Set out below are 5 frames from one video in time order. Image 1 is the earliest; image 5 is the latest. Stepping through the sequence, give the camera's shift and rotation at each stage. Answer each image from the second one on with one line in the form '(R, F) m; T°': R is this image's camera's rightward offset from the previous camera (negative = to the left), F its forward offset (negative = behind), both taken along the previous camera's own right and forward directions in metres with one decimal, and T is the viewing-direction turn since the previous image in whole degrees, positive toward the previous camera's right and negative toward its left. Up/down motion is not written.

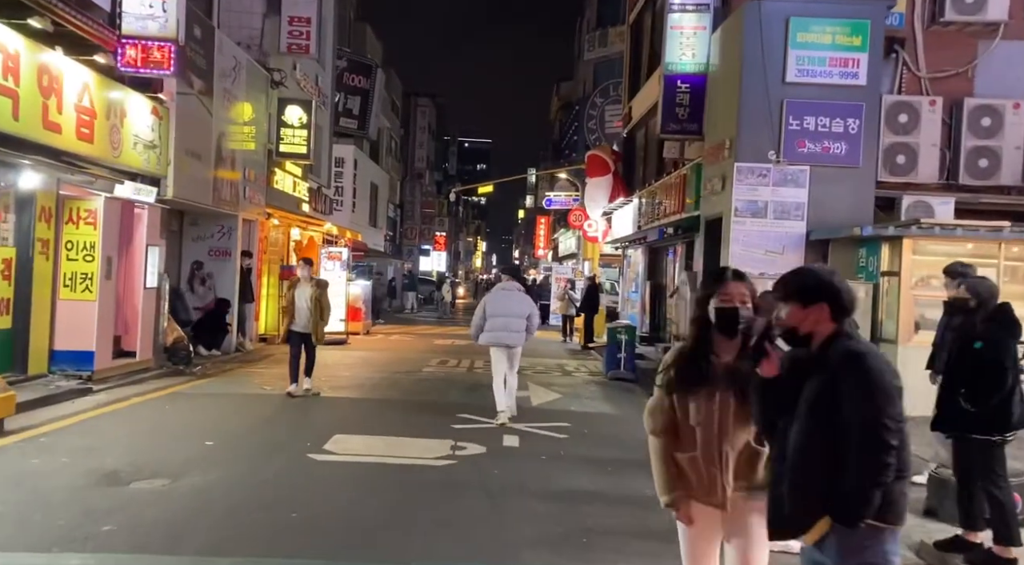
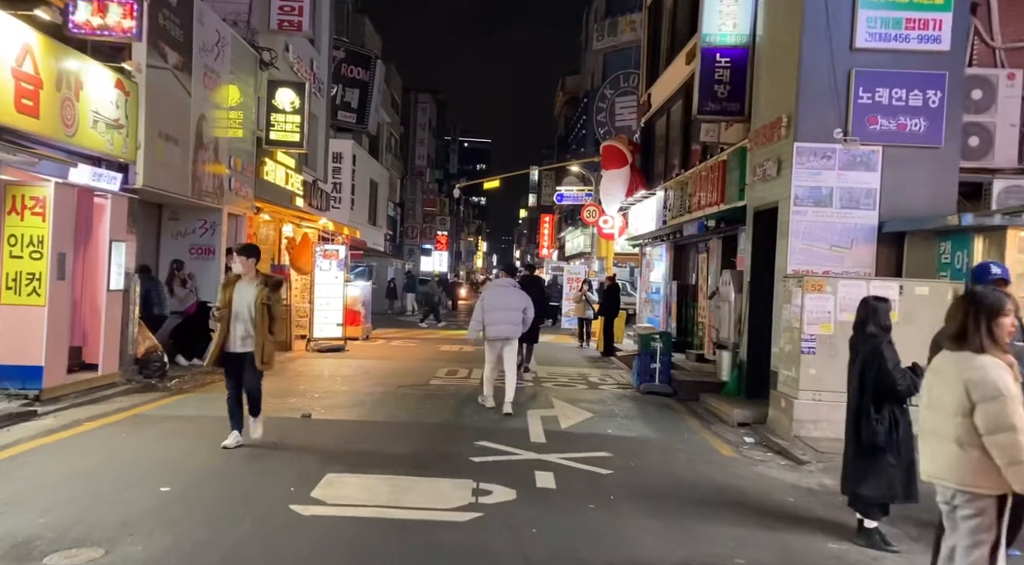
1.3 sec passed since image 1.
(-0.3, +1.9) m; 0°
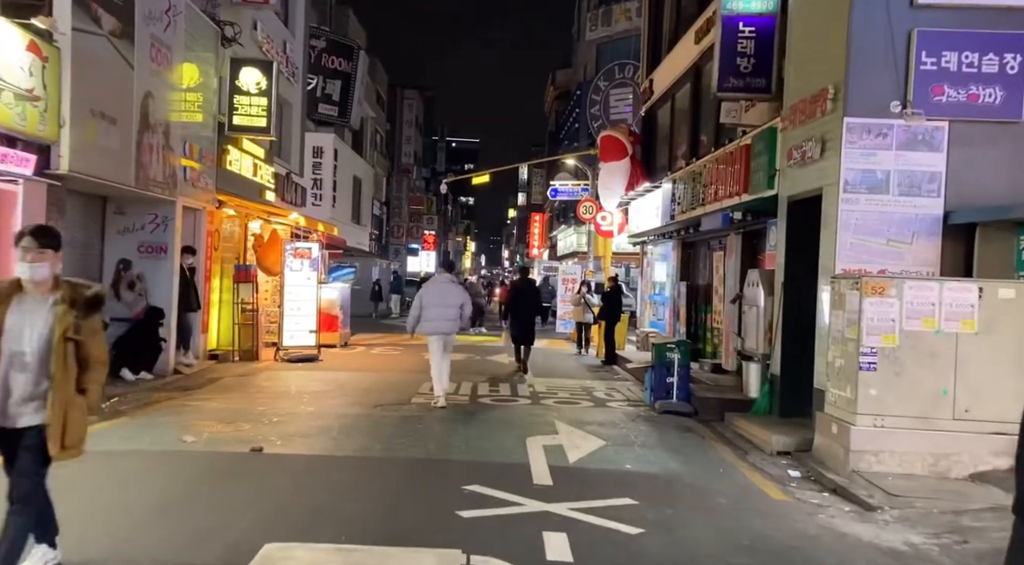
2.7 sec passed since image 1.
(-0.1, +1.9) m; +1°
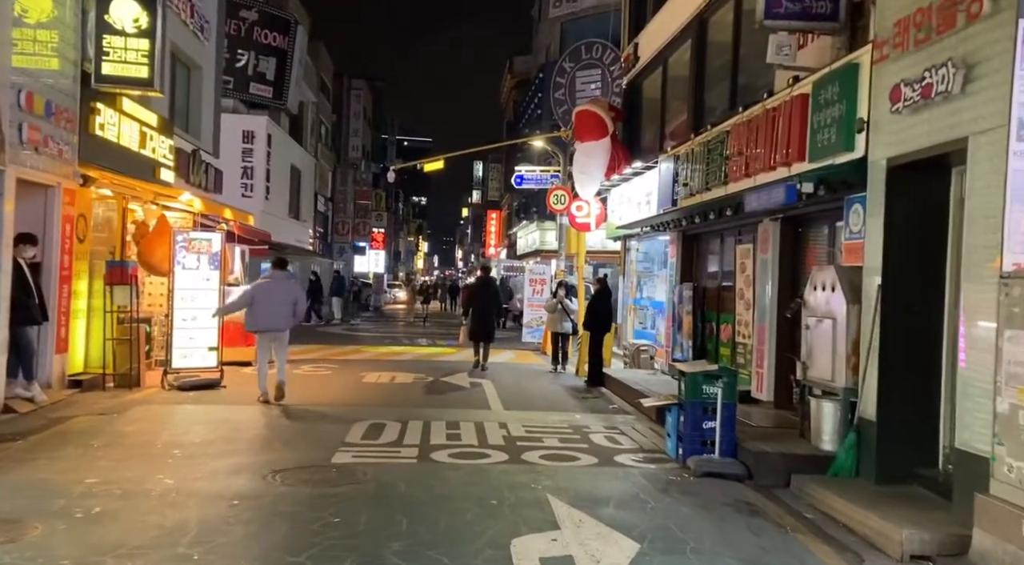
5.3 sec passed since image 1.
(-0.1, +3.9) m; +3°
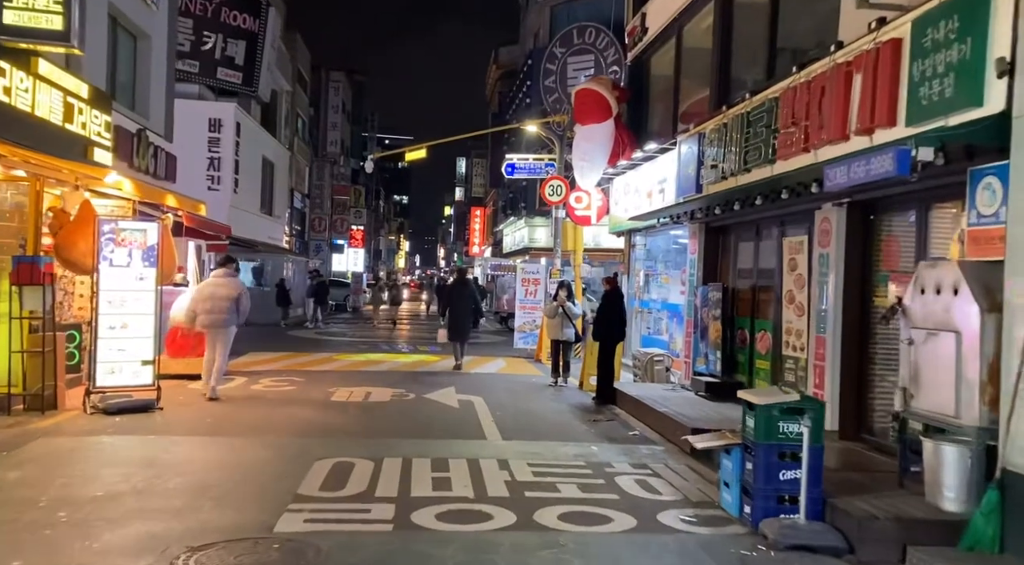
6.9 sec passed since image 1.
(-0.2, +2.3) m; +1°
